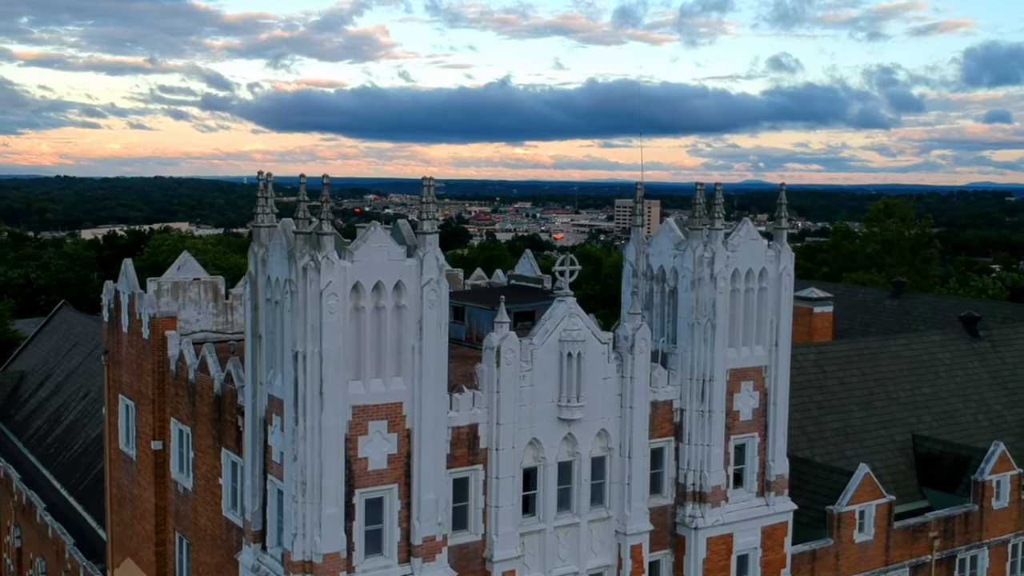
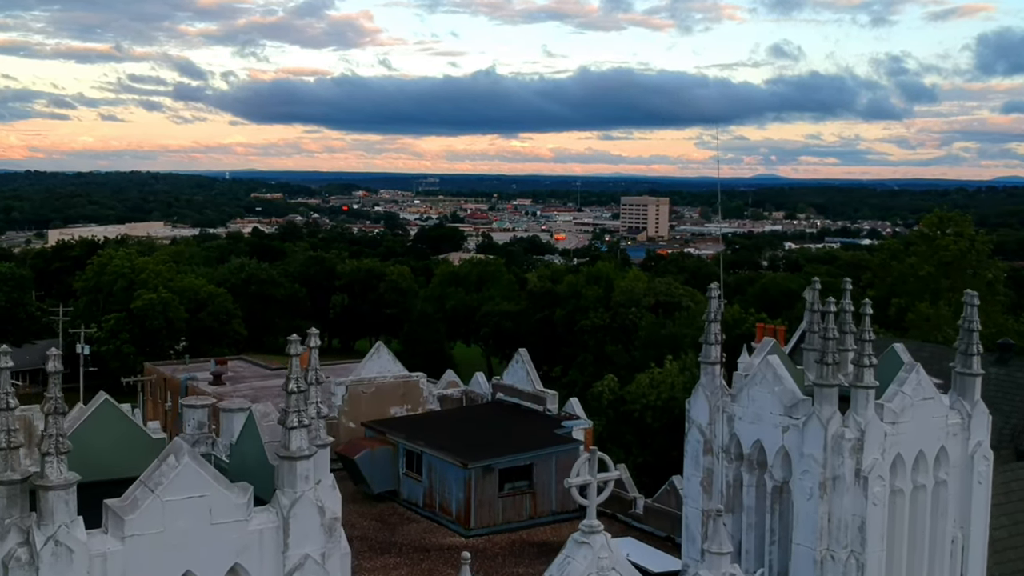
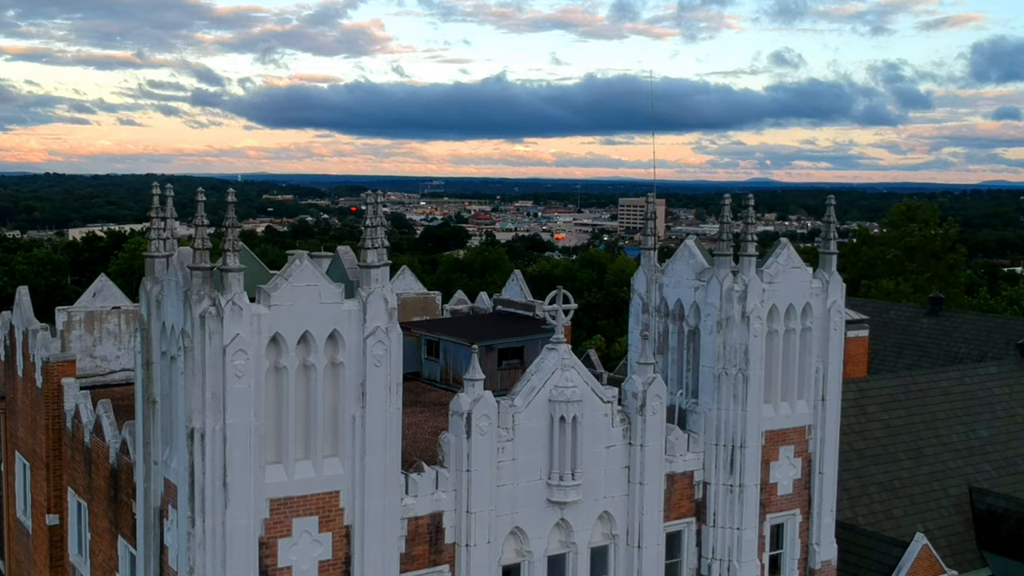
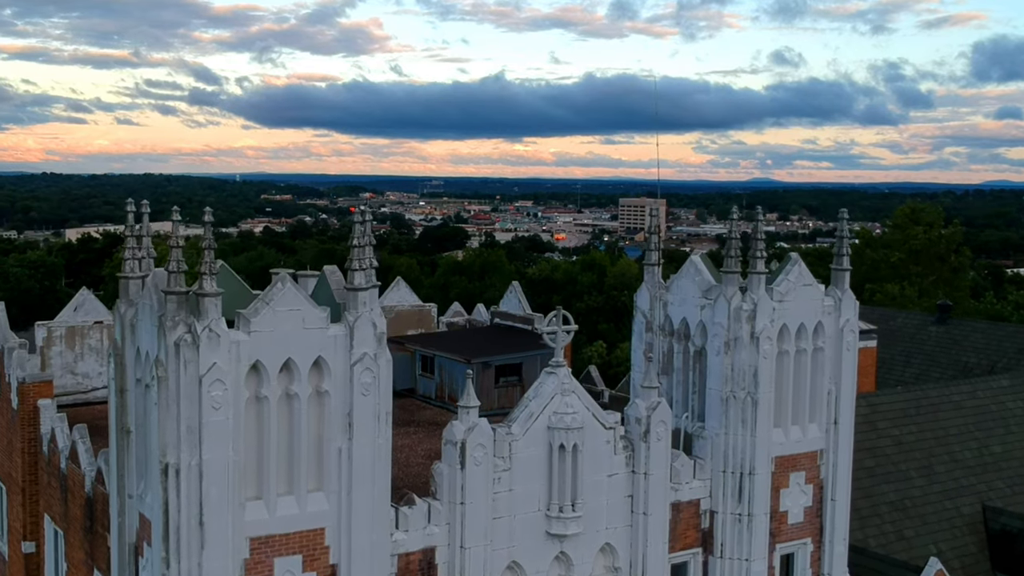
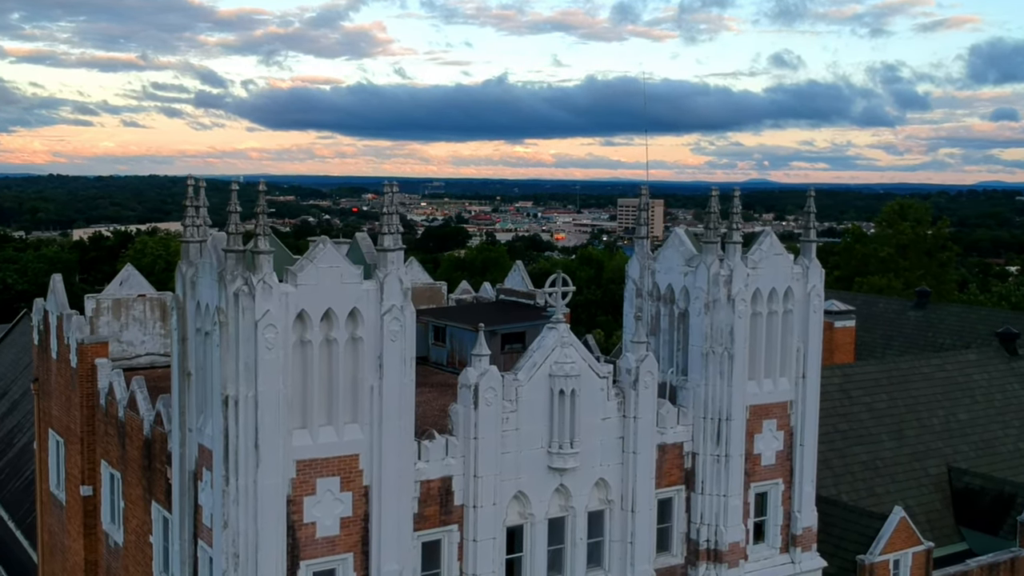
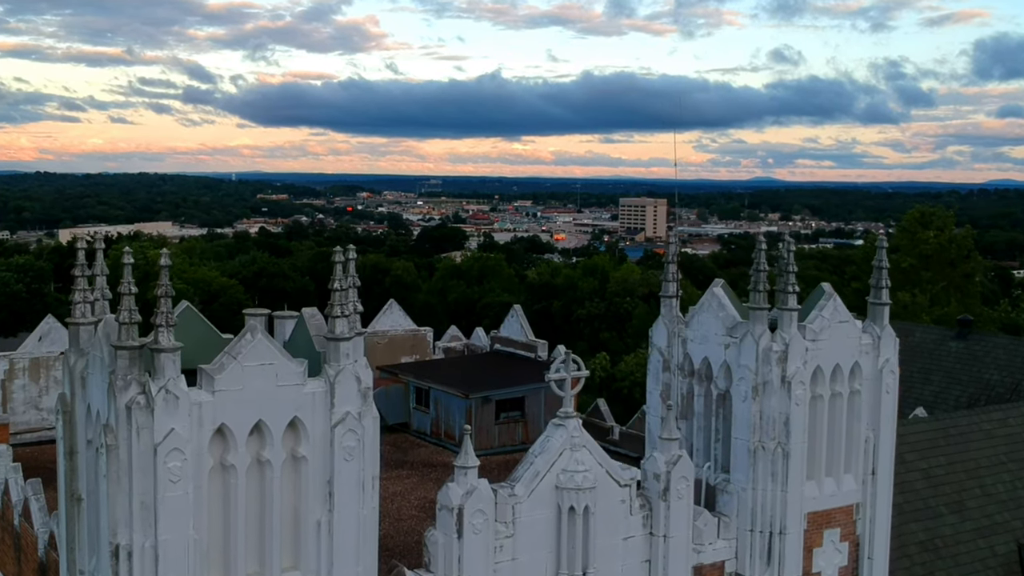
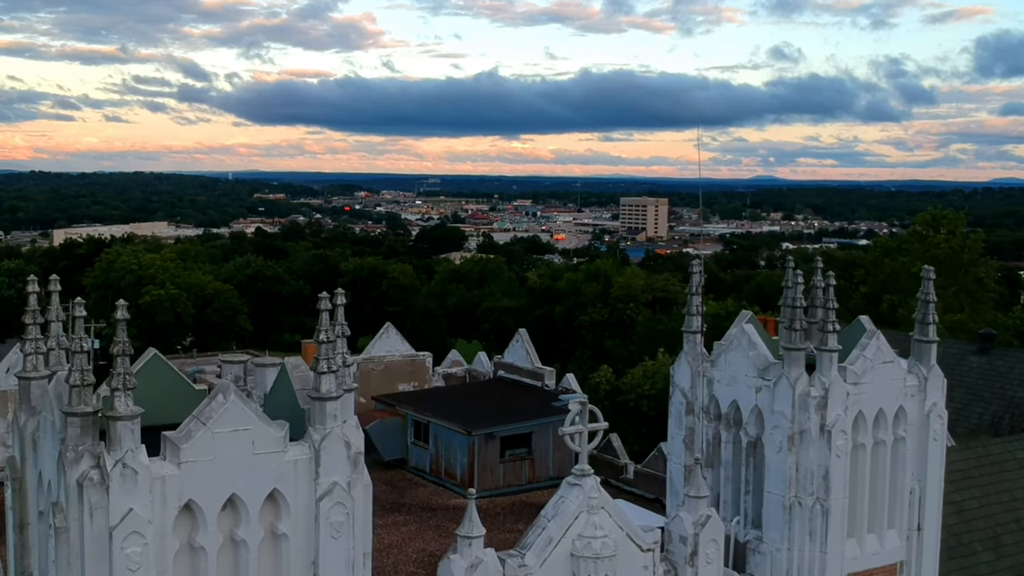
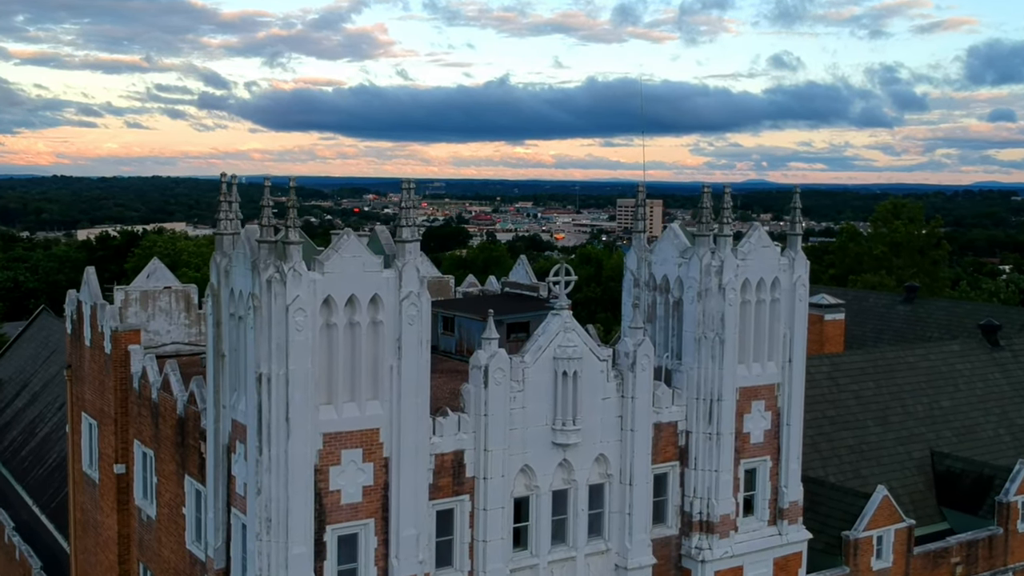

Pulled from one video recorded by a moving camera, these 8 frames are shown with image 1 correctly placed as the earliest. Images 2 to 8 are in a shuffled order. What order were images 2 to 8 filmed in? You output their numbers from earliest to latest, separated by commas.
8, 5, 3, 4, 6, 7, 2
